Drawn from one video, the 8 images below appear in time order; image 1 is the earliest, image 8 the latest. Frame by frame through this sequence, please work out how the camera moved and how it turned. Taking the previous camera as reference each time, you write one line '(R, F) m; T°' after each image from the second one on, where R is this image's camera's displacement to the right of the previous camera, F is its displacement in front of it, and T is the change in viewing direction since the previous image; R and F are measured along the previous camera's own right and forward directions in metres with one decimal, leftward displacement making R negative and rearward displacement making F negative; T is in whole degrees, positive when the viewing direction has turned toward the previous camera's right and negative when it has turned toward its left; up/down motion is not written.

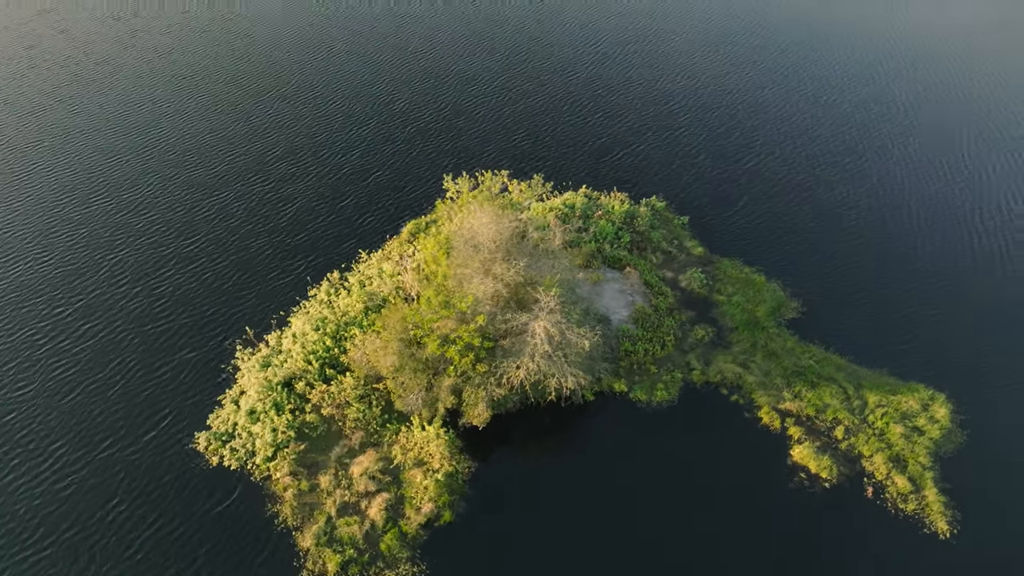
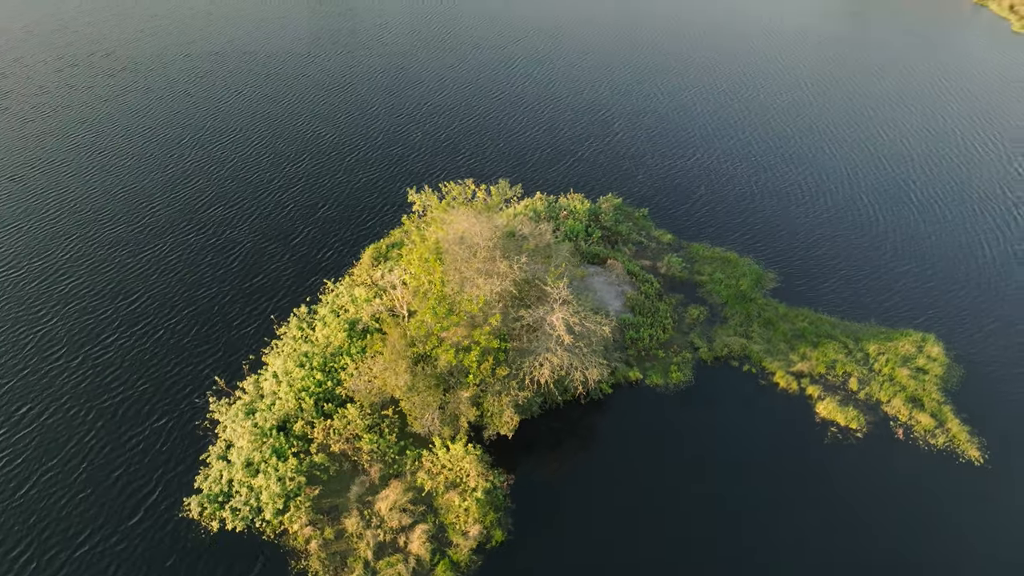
(-8.1, +3.7) m; +9°
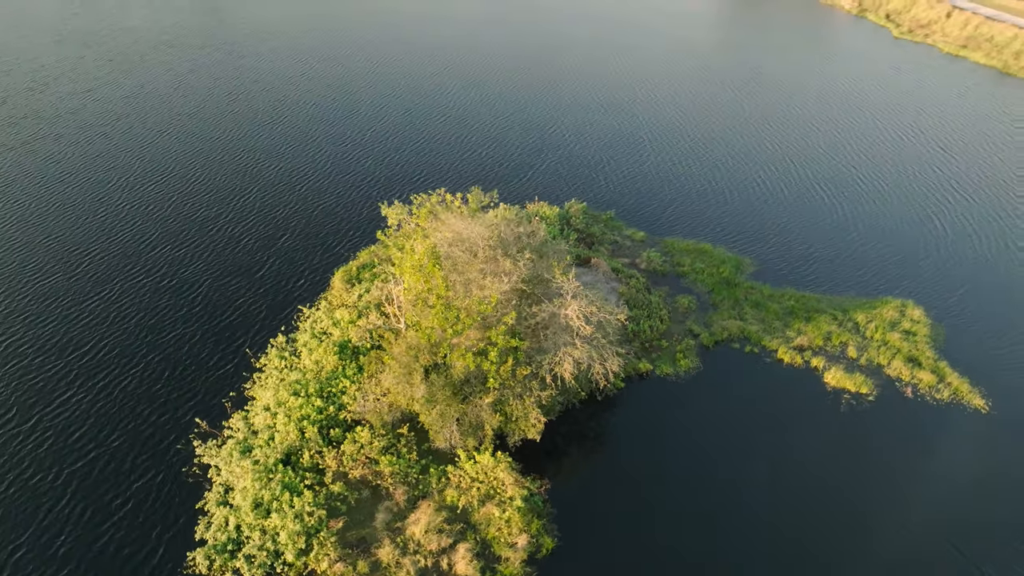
(-6.5, +2.6) m; +7°
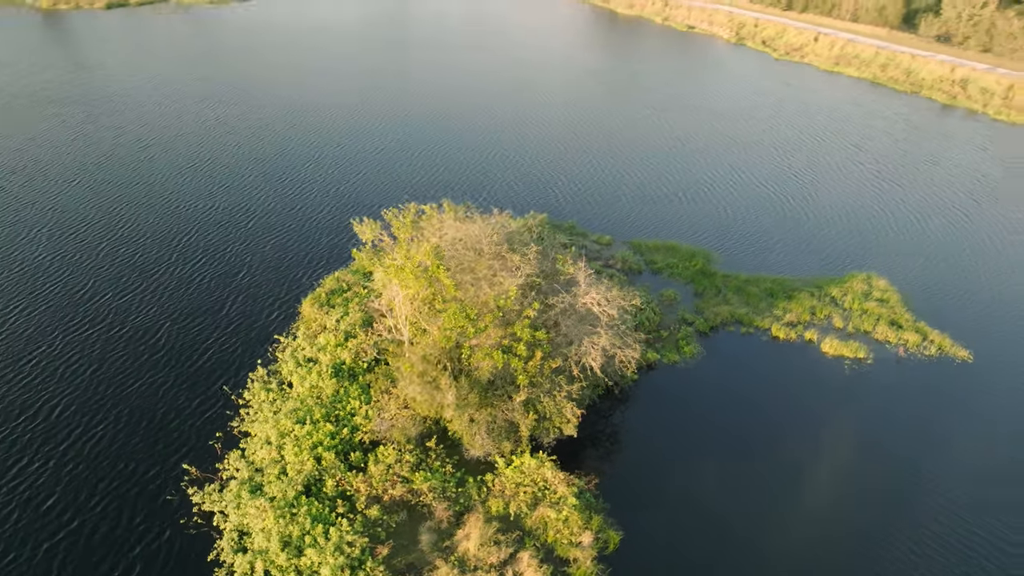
(-7.7, +2.8) m; +9°
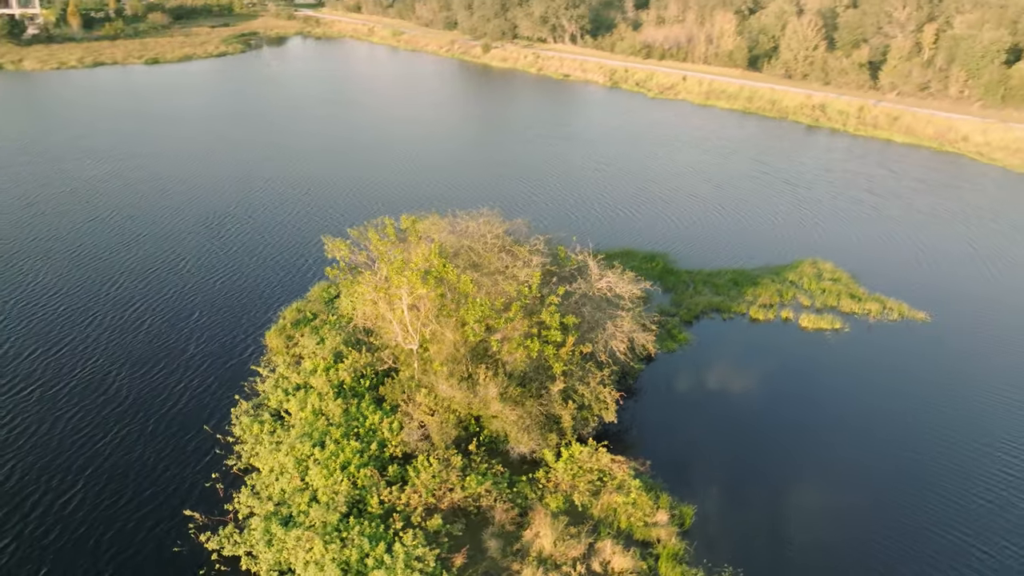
(-8.9, +2.9) m; +11°
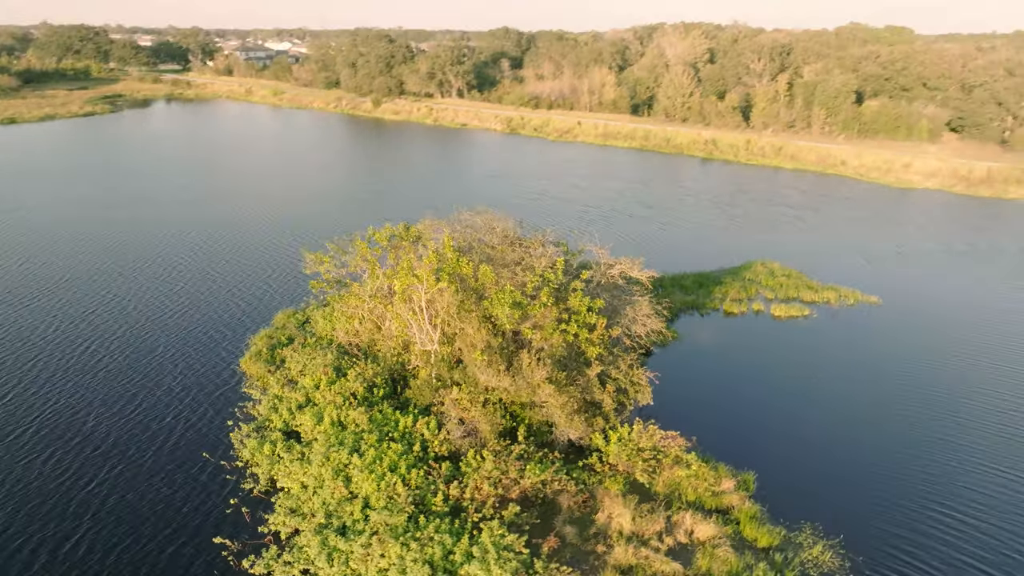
(-8.3, +2.1) m; +10°
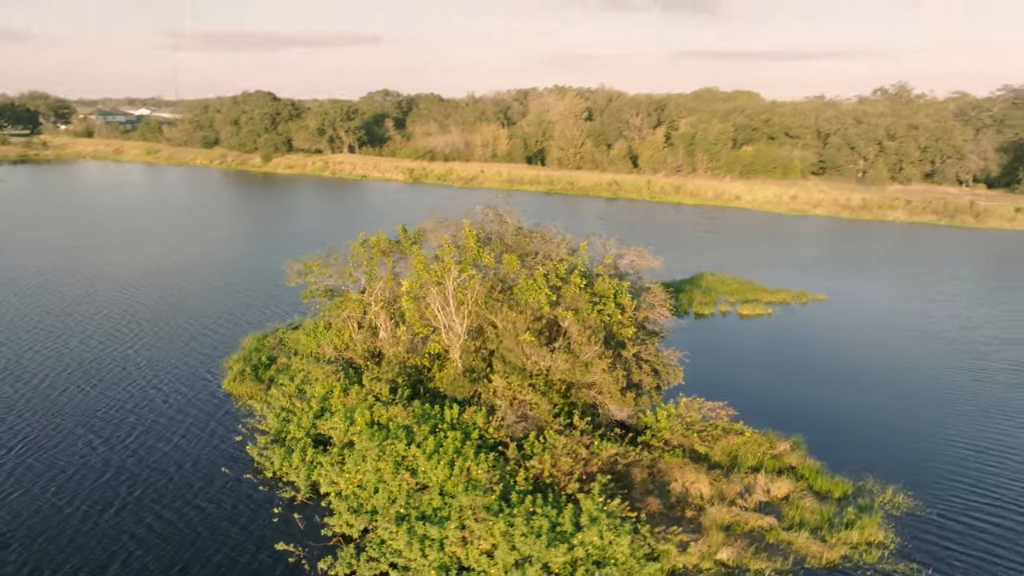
(-8.4, +1.8) m; +10°
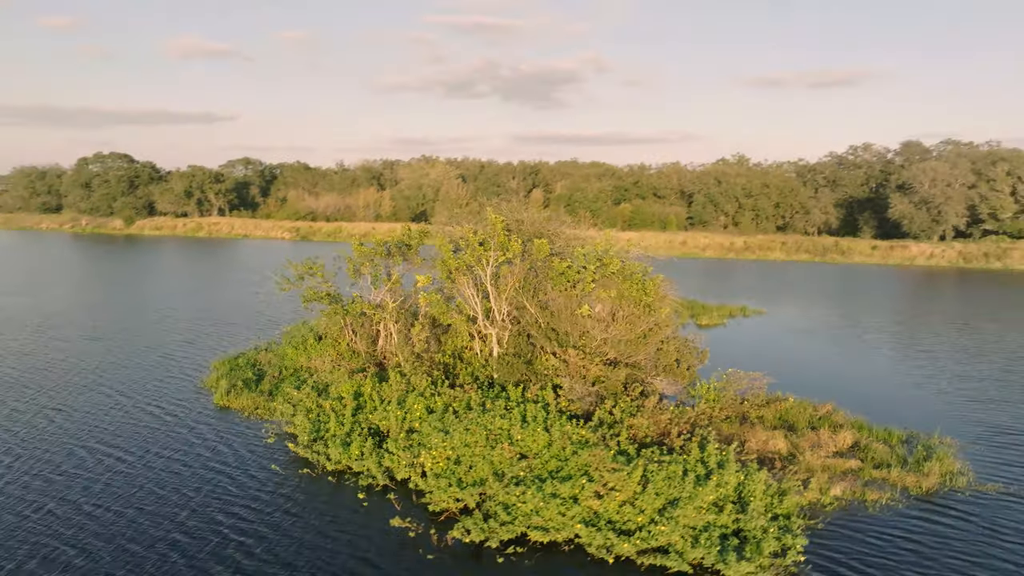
(-9.5, +2.0) m; +12°
